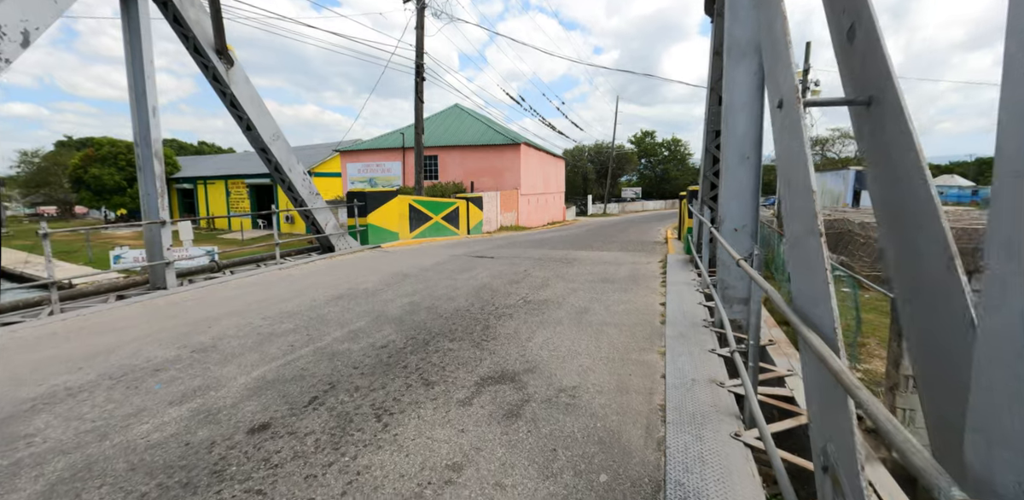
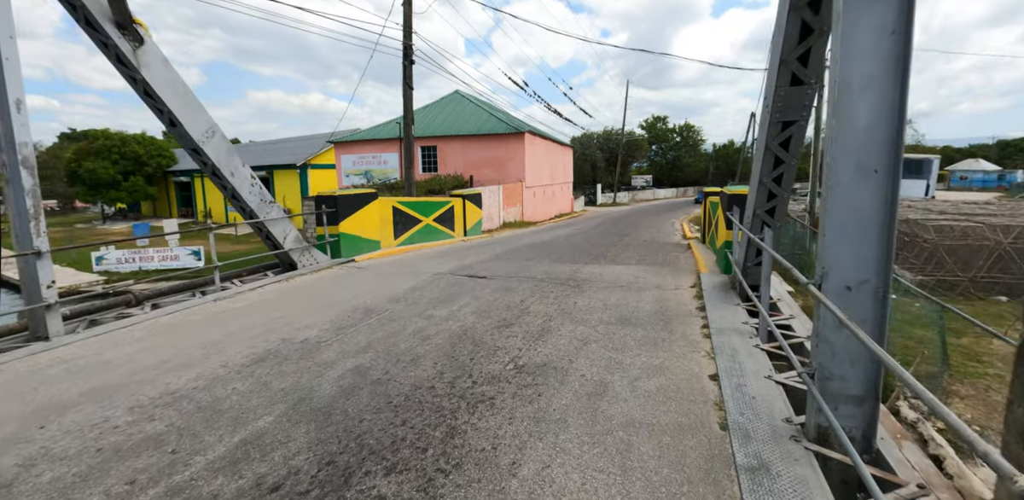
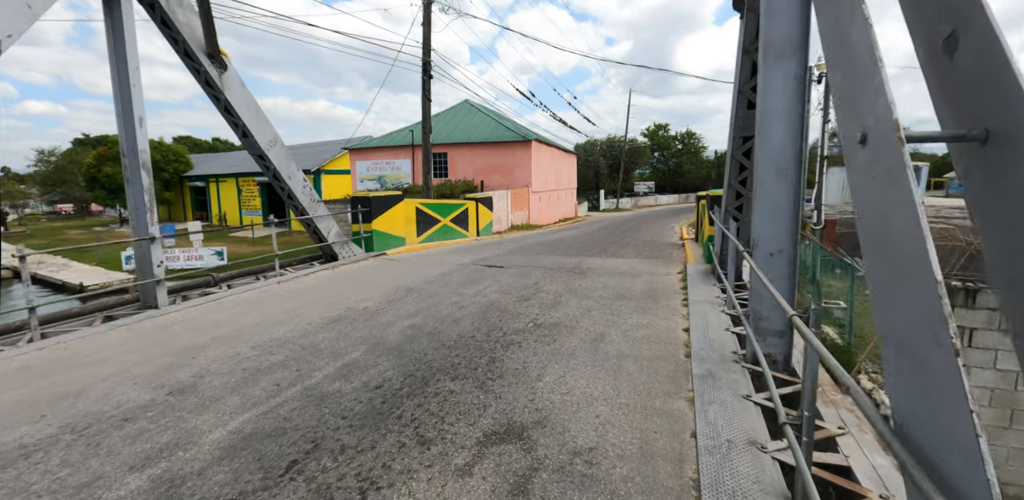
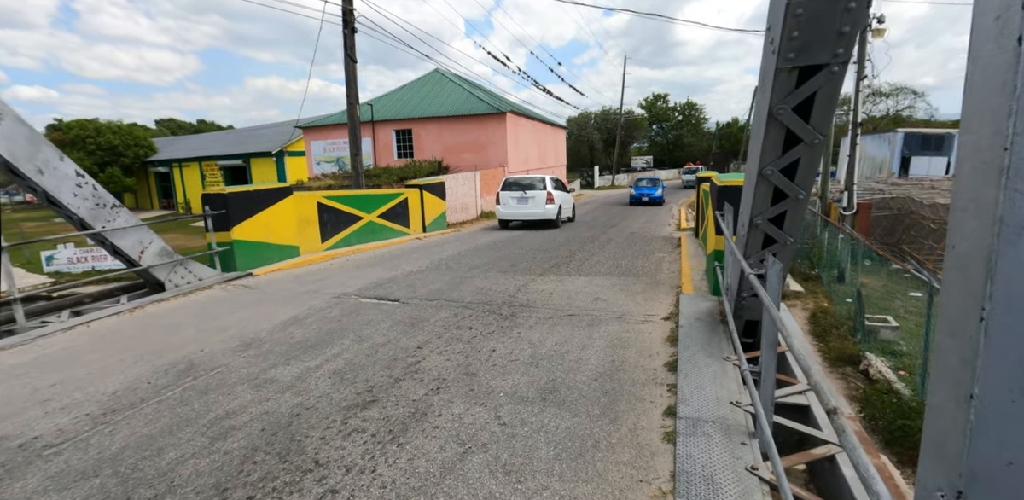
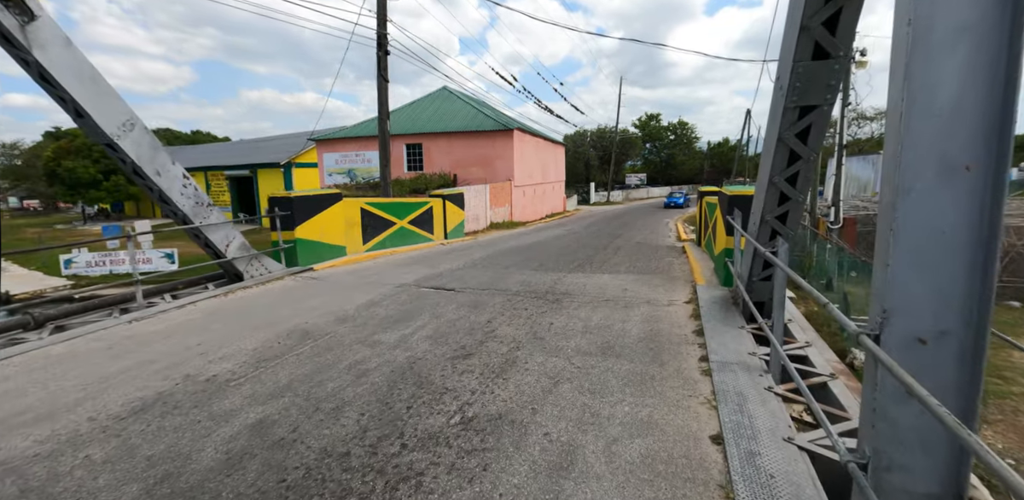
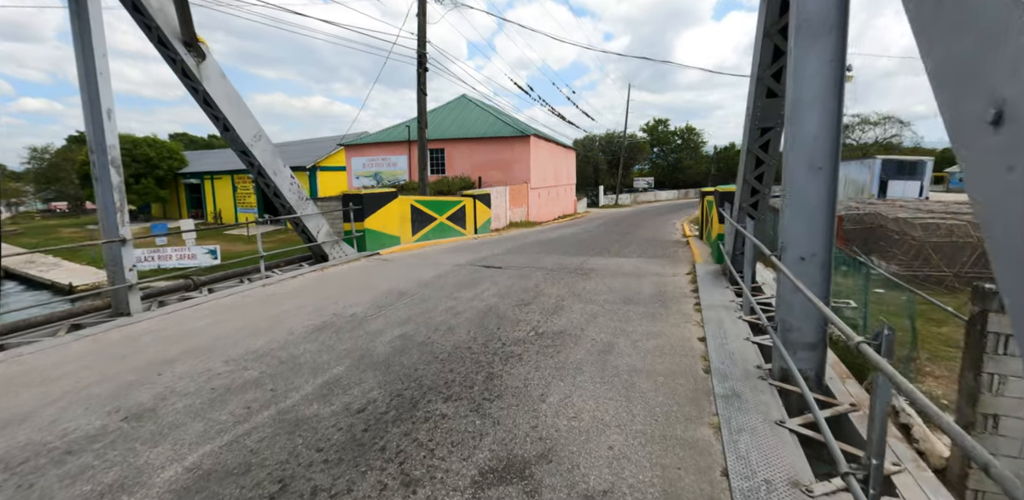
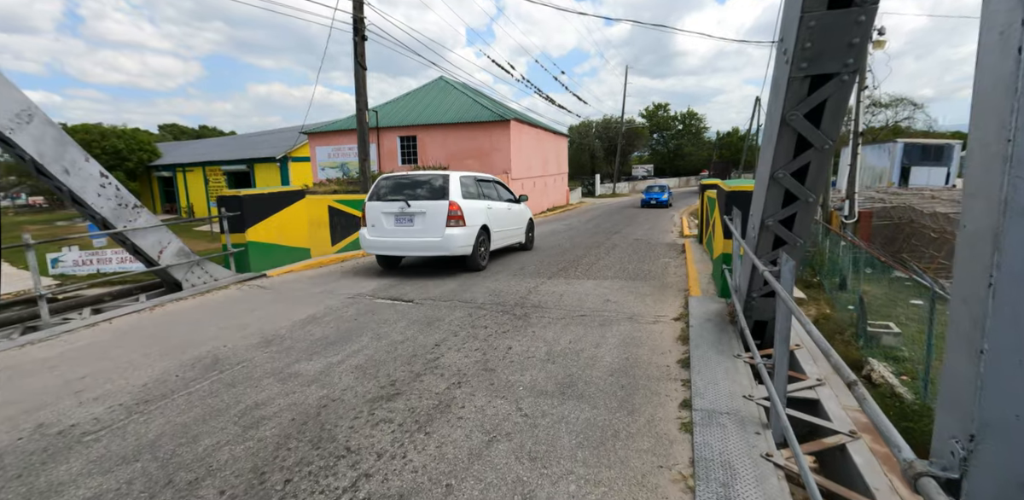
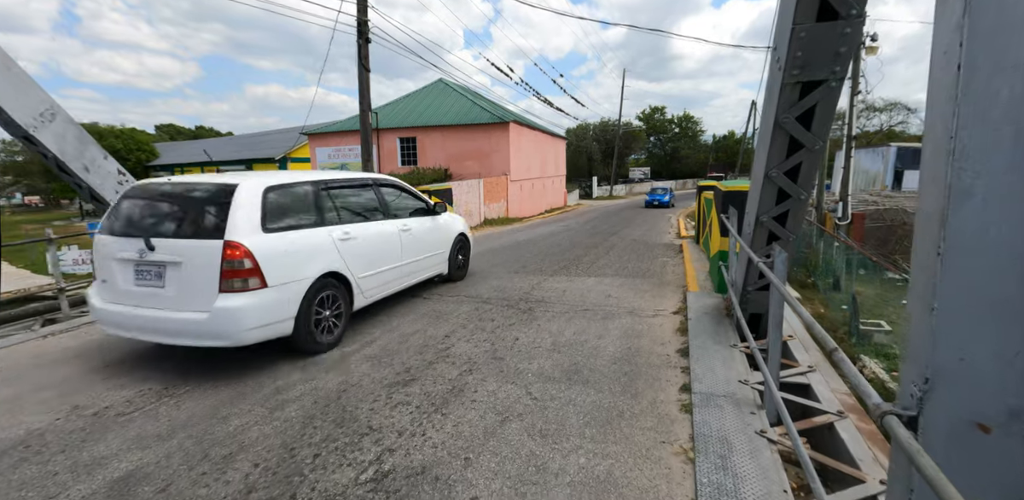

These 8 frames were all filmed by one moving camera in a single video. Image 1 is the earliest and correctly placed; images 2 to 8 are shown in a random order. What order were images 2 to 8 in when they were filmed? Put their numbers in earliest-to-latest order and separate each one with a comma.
3, 6, 2, 5, 8, 7, 4
